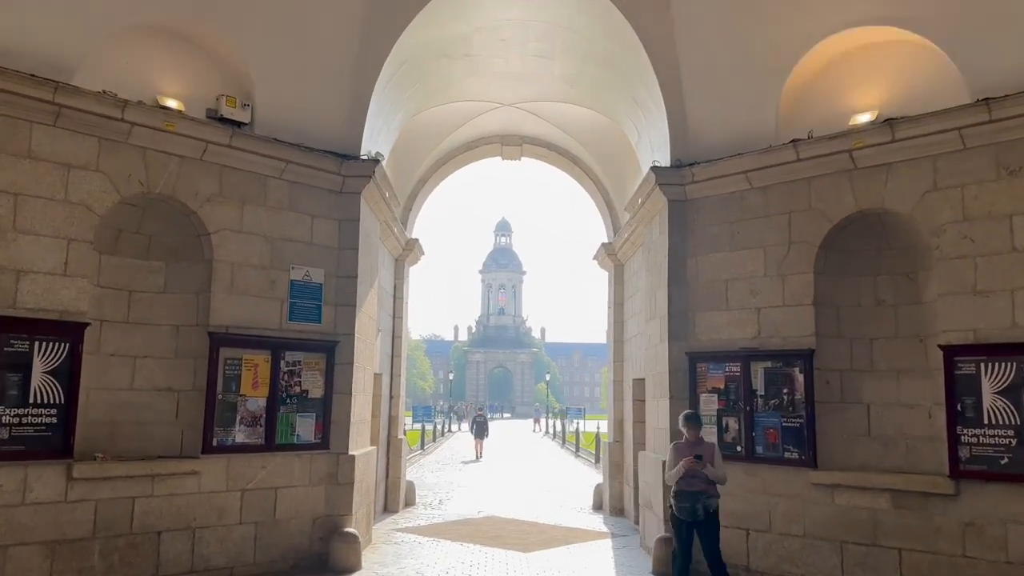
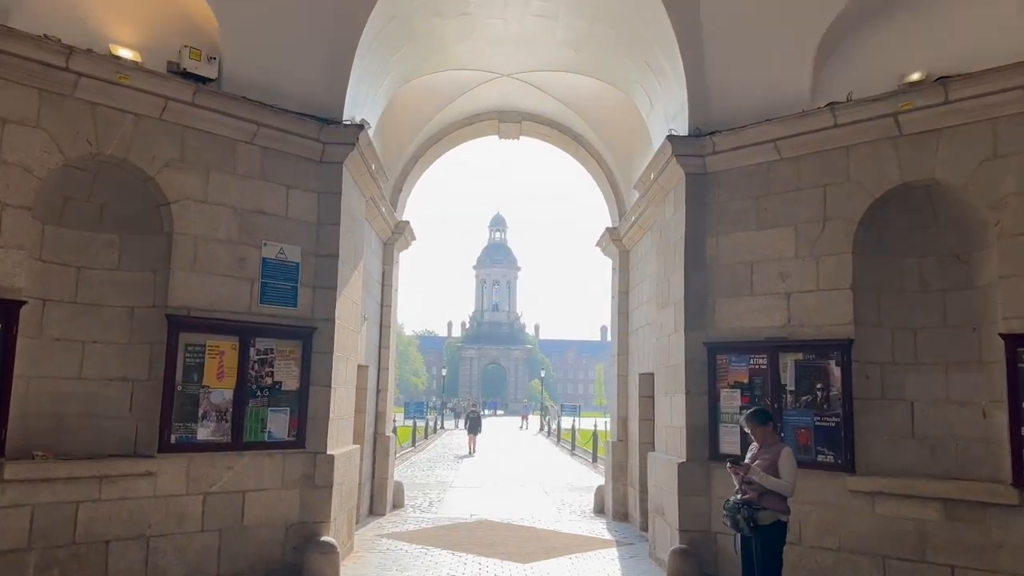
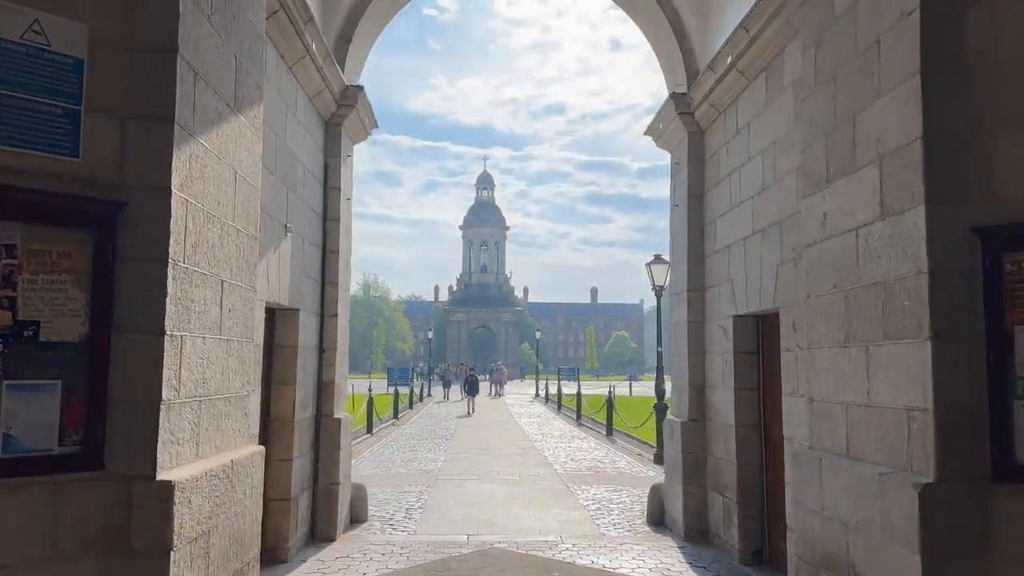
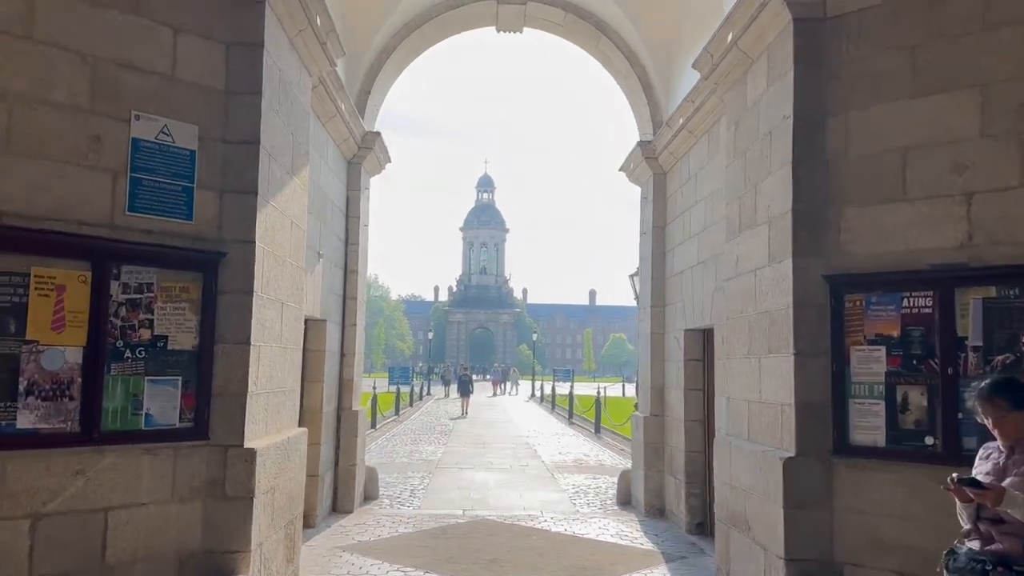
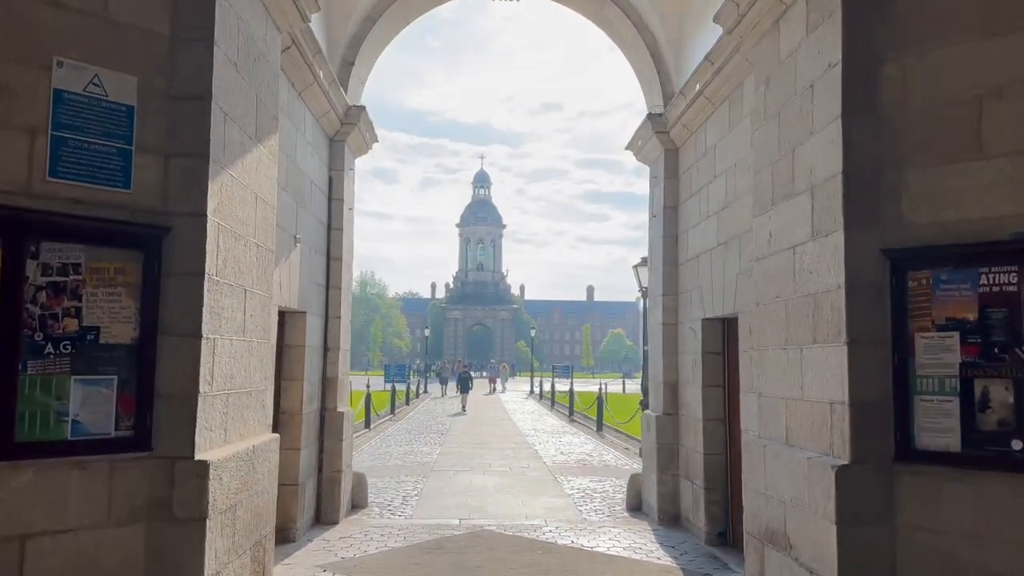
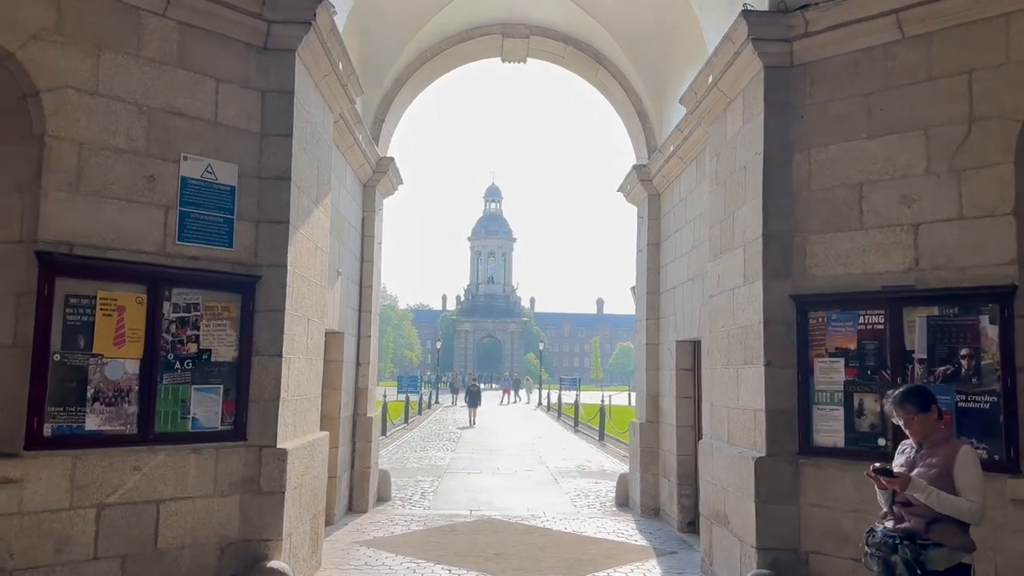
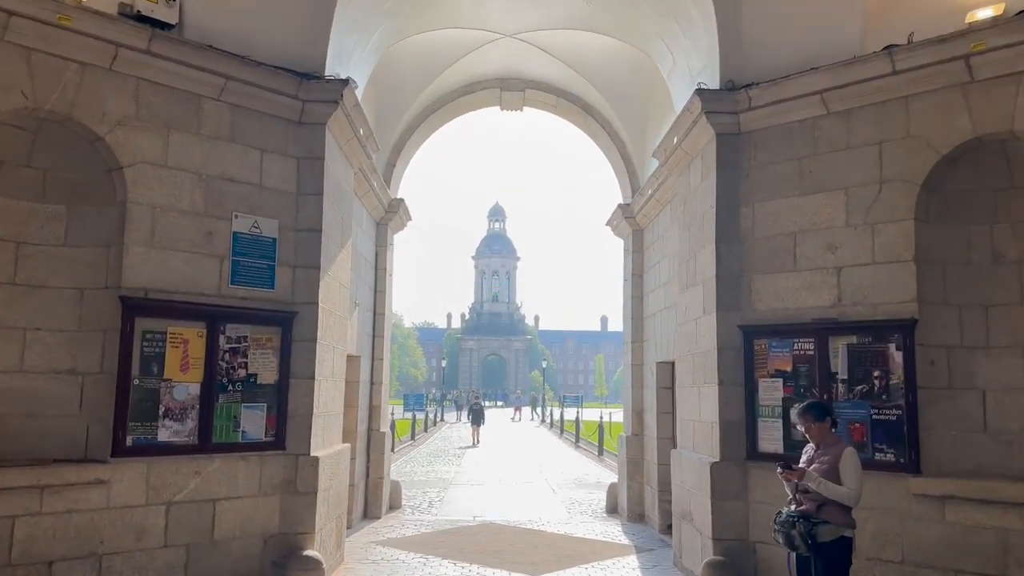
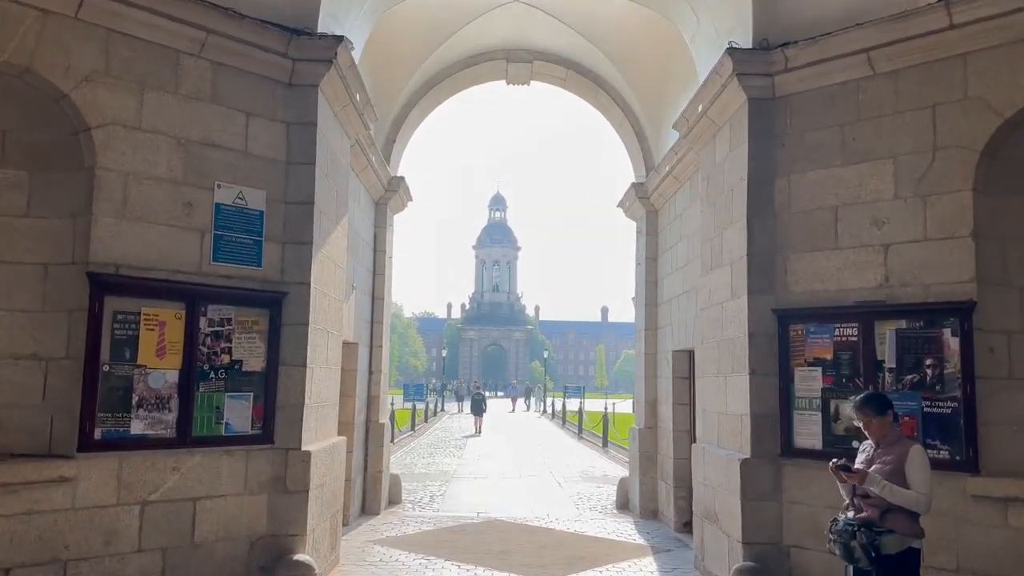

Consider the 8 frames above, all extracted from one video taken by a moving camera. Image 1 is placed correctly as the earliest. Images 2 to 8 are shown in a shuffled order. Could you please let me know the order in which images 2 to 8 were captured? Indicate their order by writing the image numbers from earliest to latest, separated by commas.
2, 7, 8, 6, 4, 5, 3
